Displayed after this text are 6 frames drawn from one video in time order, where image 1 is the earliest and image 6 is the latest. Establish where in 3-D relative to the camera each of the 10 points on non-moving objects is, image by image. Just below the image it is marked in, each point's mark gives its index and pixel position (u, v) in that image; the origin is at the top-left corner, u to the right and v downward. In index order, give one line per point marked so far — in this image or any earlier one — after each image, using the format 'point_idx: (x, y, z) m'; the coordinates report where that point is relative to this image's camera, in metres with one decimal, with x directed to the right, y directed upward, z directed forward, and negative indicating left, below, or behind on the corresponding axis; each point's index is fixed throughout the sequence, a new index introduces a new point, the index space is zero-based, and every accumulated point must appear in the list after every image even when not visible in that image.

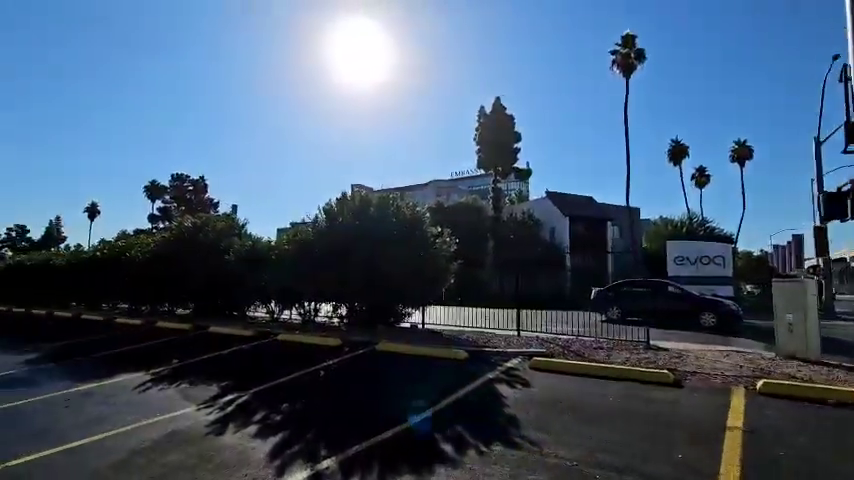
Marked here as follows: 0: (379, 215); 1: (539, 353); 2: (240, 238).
0: (-1.3, +0.7, +12.1) m
1: (+2.3, -2.3, +8.6) m
2: (-6.7, +0.1, +15.4) m
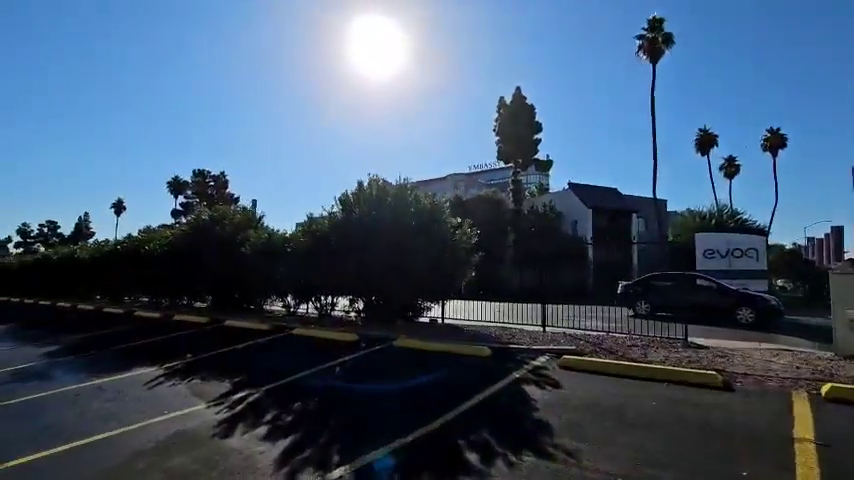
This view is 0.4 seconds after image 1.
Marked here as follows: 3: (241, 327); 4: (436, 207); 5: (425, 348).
0: (-0.8, +0.9, +11.6) m
1: (+2.6, -2.1, +8.0) m
2: (-6.1, +0.4, +15.1) m
3: (-5.5, -2.6, +12.6) m
4: (+0.2, +0.9, +11.8) m
5: (0.0, -2.2, +8.7) m
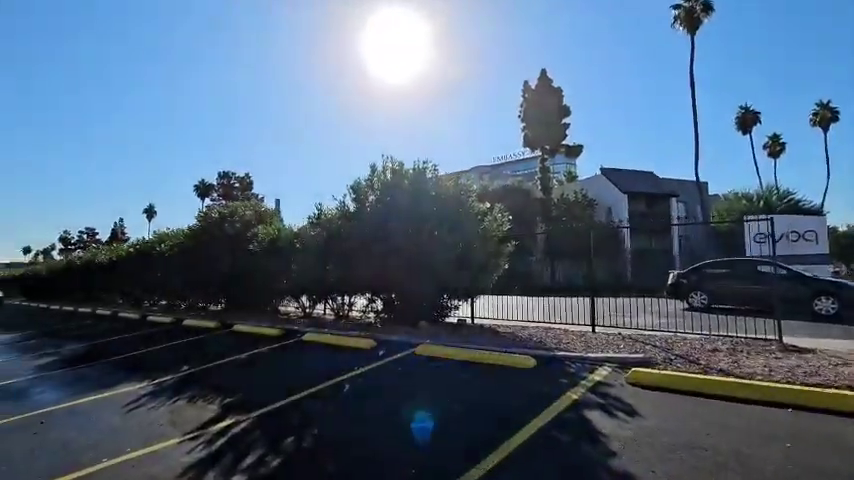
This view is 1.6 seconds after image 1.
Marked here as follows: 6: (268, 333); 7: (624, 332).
0: (-0.2, +1.2, +10.1) m
1: (+3.1, -1.8, +6.4) m
2: (-5.3, +0.5, +14.0) m
3: (-4.7, -2.5, +11.5) m
4: (+0.8, +1.2, +10.3) m
5: (+0.5, -2.0, +7.2) m
6: (-4.1, -2.4, +11.0) m
7: (+3.9, -1.8, +8.4) m
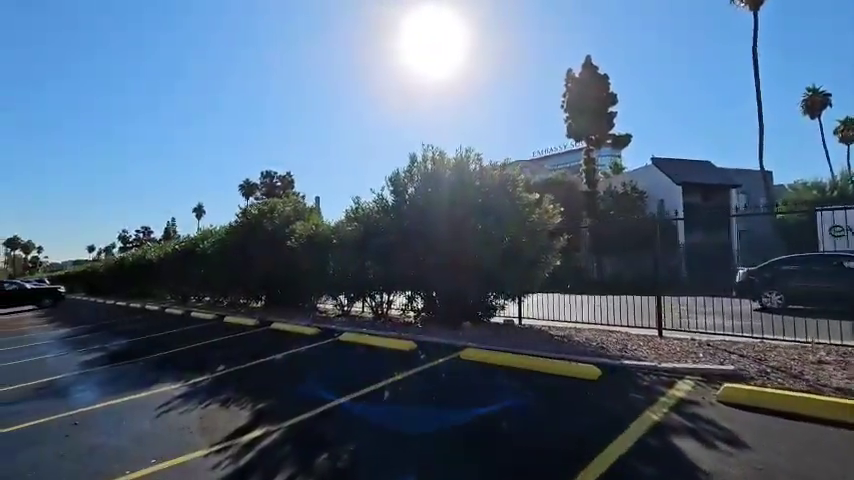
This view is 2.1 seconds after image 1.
0: (+0.7, +1.3, +9.4) m
1: (+3.7, -1.7, +5.4) m
2: (-4.0, +0.6, +13.7) m
3: (-3.6, -2.4, +11.2) m
4: (+1.8, +1.3, +9.5) m
5: (+1.2, -1.9, +6.5) m
6: (-3.0, -2.3, +10.6) m
7: (+4.7, -1.7, +7.4) m
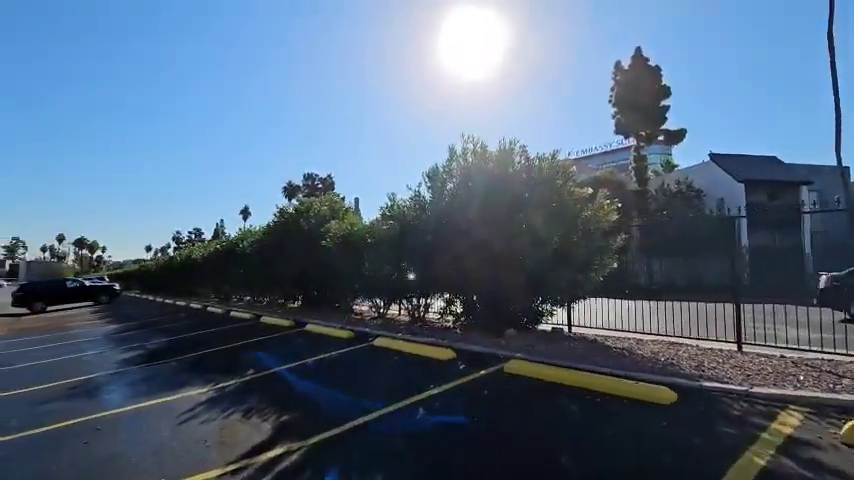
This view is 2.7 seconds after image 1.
0: (+1.5, +1.3, +8.6) m
1: (+4.1, -1.6, +4.3) m
2: (-2.7, +0.6, +13.3) m
3: (-2.6, -2.3, +10.7) m
4: (+2.6, +1.3, +8.6) m
5: (+1.7, -1.8, +5.6) m
6: (-2.1, -2.3, +10.1) m
7: (+5.3, -1.7, +6.2) m
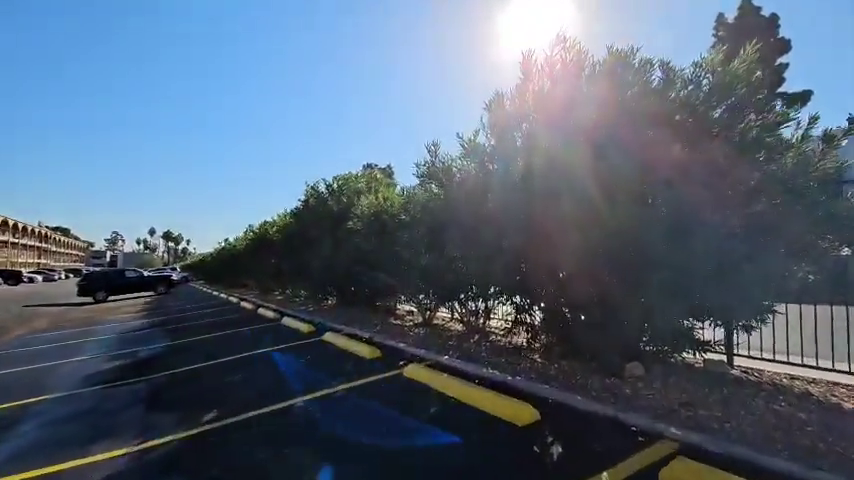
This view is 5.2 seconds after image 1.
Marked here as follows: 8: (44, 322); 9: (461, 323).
0: (+2.2, +1.7, +5.0) m
1: (+4.2, -1.3, +0.5) m
2: (-1.3, +1.0, +10.3) m
3: (-1.6, -1.9, +7.8) m
4: (+3.3, +1.7, +4.8) m
5: (+2.0, -1.5, +2.1) m
6: (-1.1, -1.9, +7.1) m
7: (+5.6, -1.3, +2.2) m
8: (-16.1, -3.4, +17.9) m
9: (+0.6, -1.6, +8.3) m
